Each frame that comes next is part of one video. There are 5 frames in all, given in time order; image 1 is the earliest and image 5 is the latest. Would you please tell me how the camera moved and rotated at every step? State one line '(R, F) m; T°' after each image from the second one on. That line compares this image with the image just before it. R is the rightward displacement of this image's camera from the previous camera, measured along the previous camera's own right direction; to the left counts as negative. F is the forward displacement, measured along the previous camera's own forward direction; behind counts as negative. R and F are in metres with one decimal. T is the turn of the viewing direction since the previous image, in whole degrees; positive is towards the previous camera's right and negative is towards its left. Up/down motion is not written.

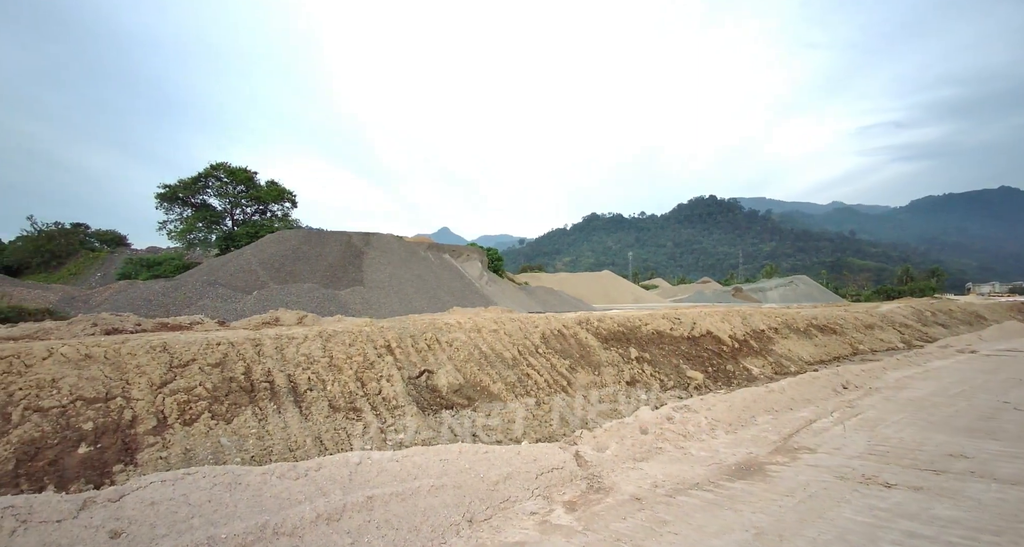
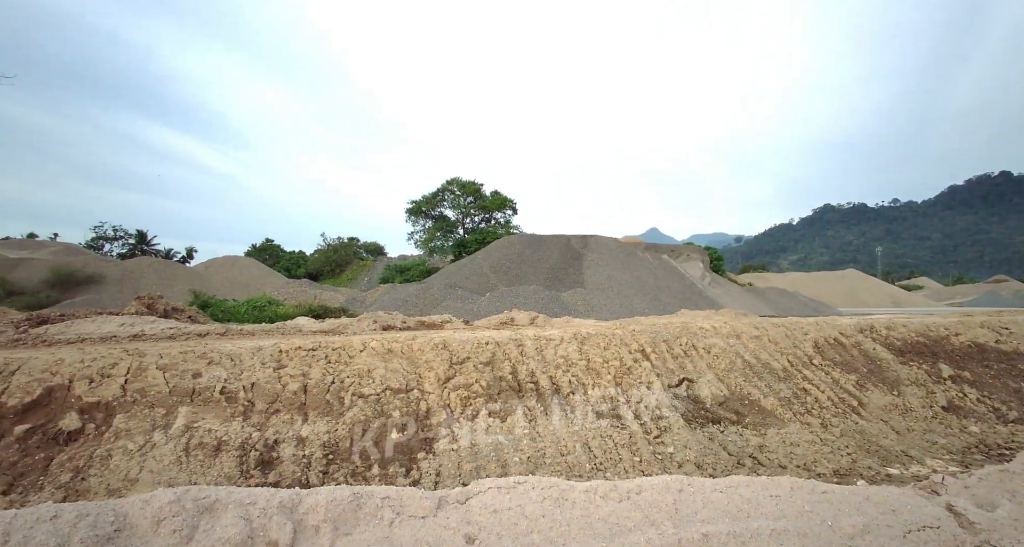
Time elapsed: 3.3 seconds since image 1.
(-1.8, +0.3) m; -16°
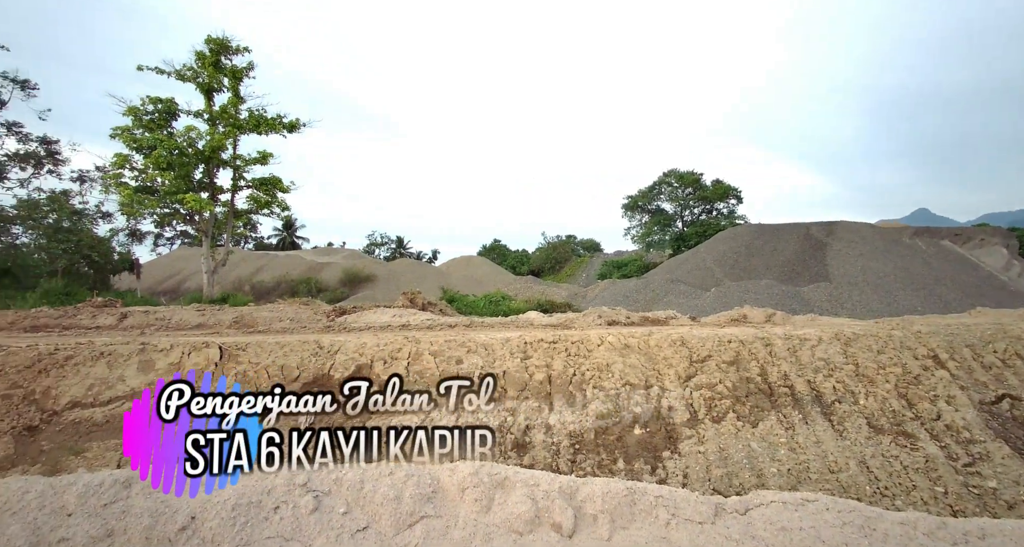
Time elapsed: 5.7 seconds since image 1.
(-1.2, -0.1) m; -18°
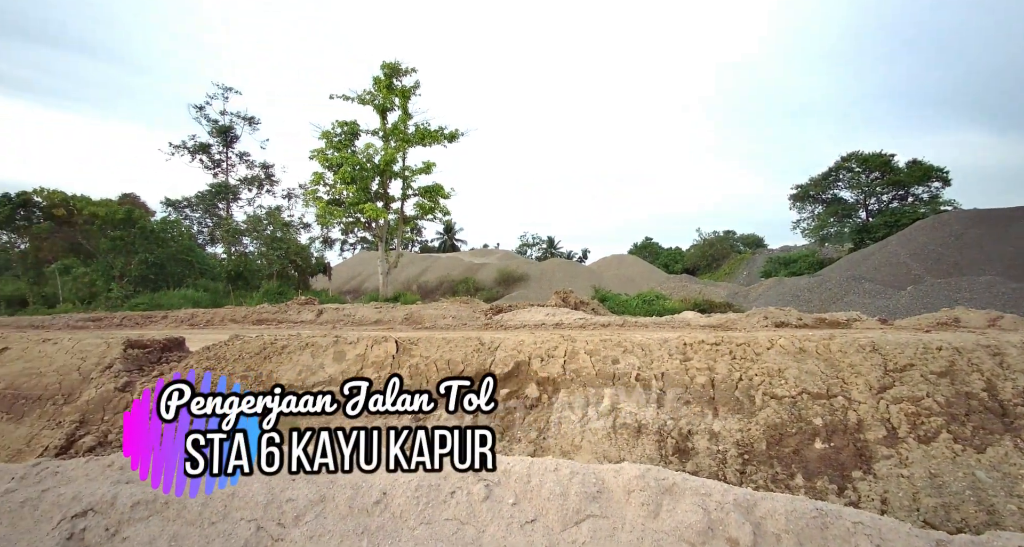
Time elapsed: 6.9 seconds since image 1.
(-0.8, -0.1) m; -12°
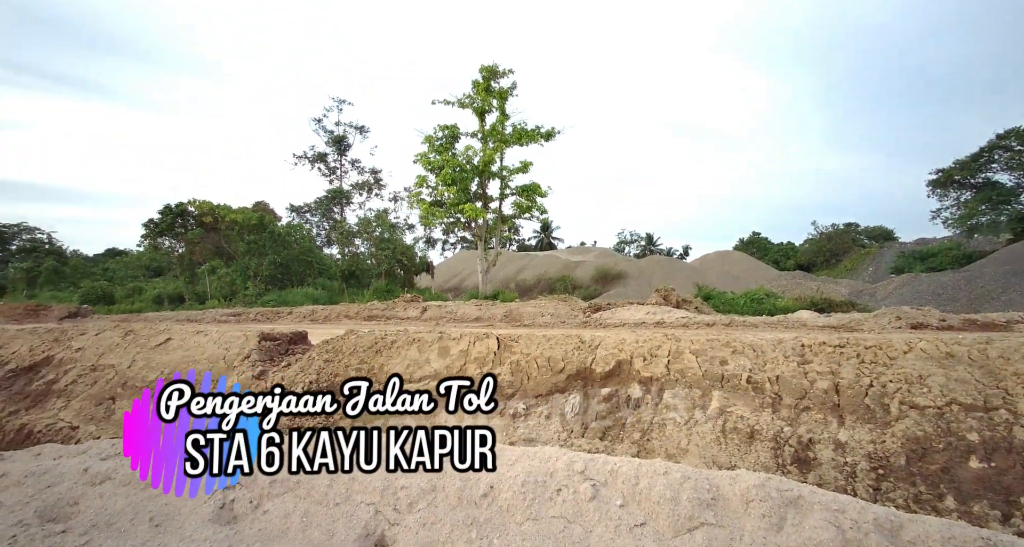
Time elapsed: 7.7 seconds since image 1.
(-0.5, 0.0) m; -8°
